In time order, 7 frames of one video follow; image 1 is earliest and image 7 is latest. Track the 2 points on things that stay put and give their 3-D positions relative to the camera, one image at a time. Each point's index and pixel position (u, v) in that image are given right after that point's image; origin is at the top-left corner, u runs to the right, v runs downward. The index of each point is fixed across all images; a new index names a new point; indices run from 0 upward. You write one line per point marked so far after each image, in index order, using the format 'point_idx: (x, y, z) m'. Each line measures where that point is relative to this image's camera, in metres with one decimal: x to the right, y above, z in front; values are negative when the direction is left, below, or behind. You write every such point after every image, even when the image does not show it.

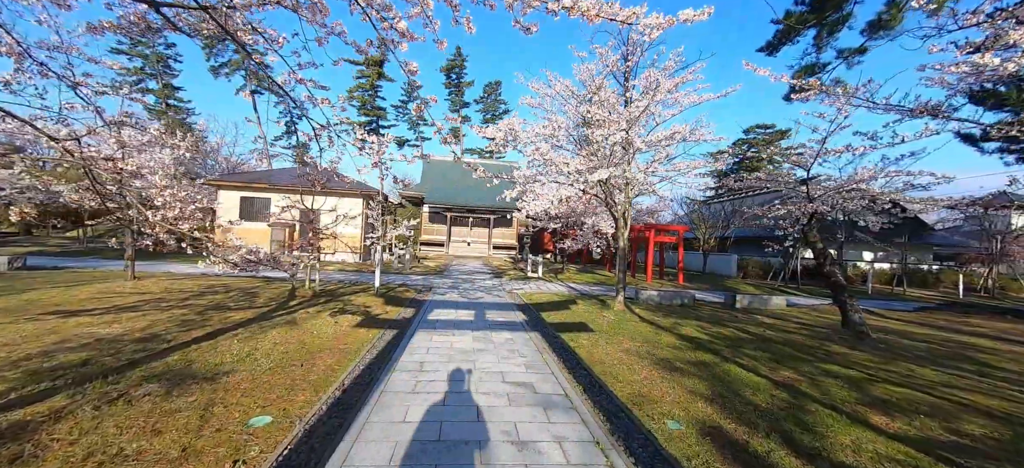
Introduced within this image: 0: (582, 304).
0: (+1.5, -1.5, +8.1) m
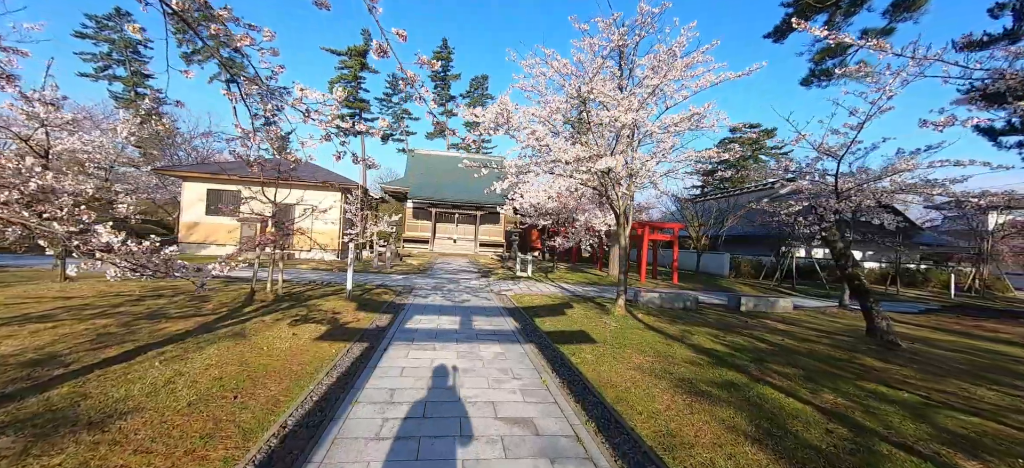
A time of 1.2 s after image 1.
0: (+1.3, -1.5, +7.4) m
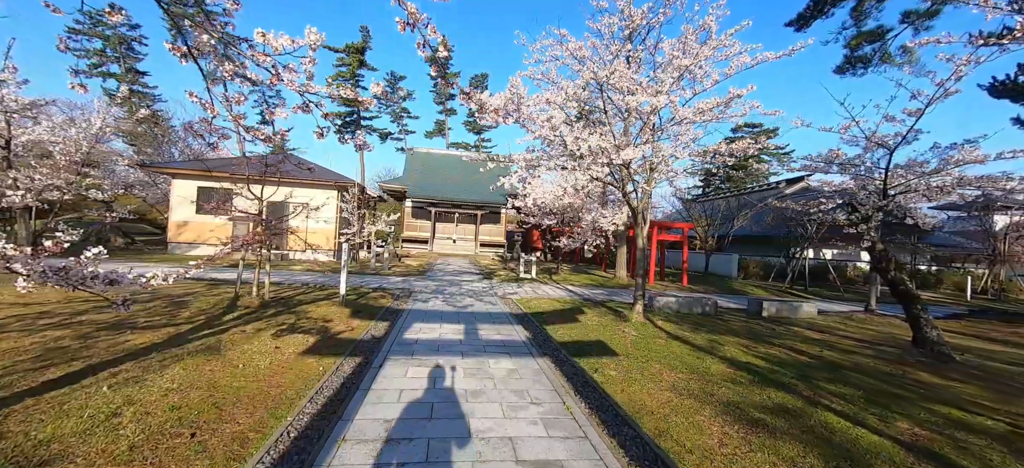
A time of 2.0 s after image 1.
0: (+1.4, -1.5, +6.8) m
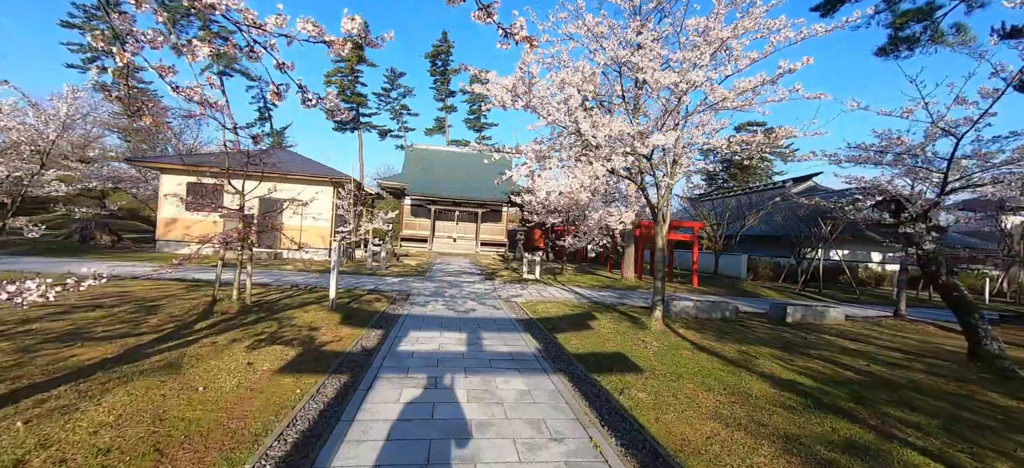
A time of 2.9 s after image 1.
0: (+1.5, -1.4, +6.3) m
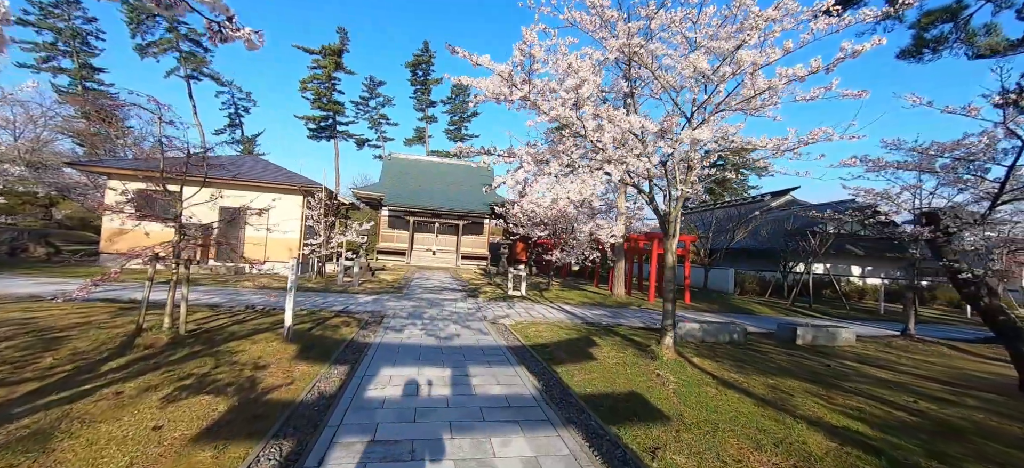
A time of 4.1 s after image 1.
0: (+1.4, -1.7, +5.5) m
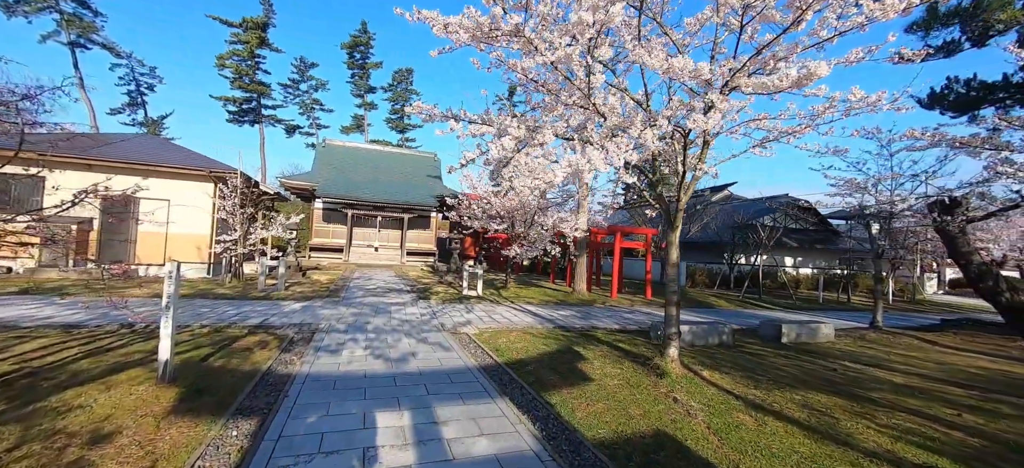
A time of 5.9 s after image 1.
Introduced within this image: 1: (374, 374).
0: (+1.0, -1.6, +4.6) m
1: (-1.5, -1.5, +4.1) m
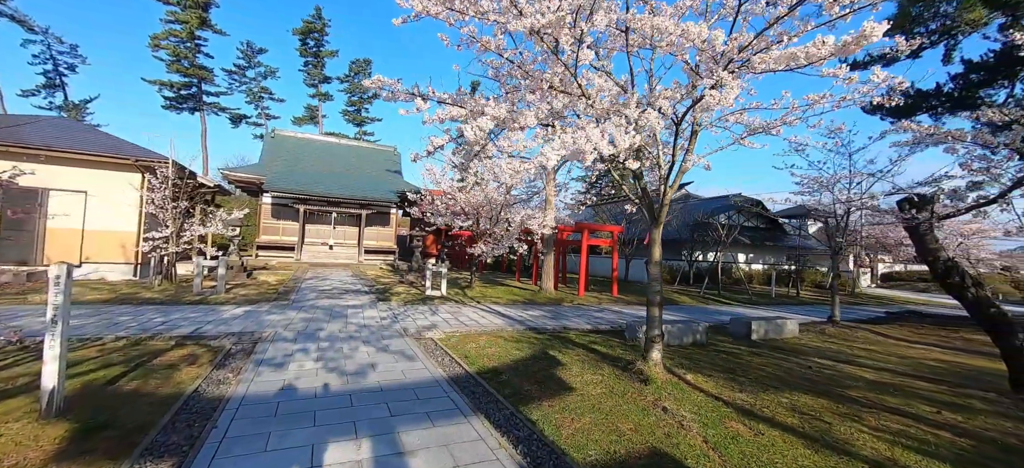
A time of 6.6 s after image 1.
0: (+0.7, -1.5, +4.3) m
1: (-1.7, -1.5, +3.5) m
